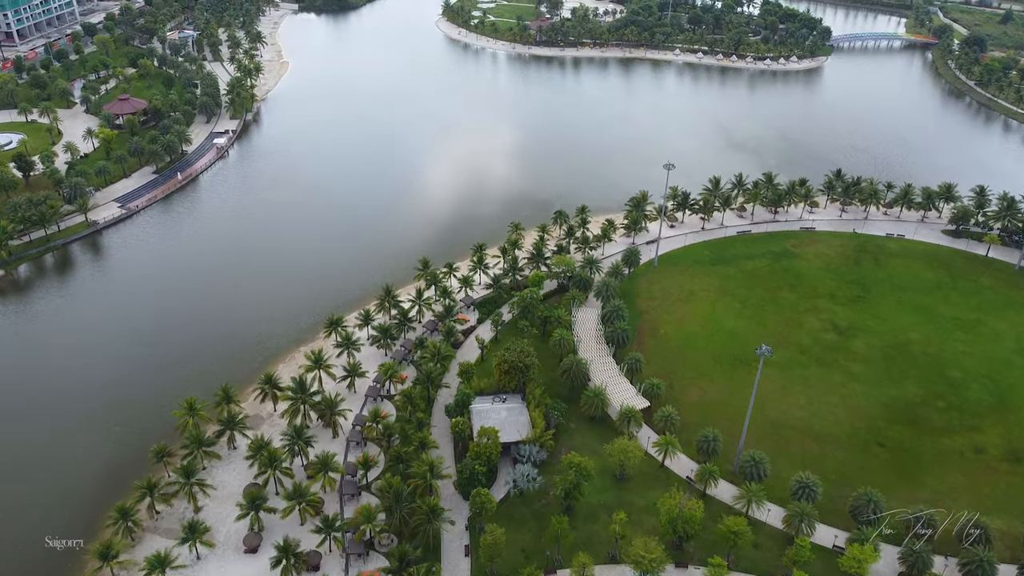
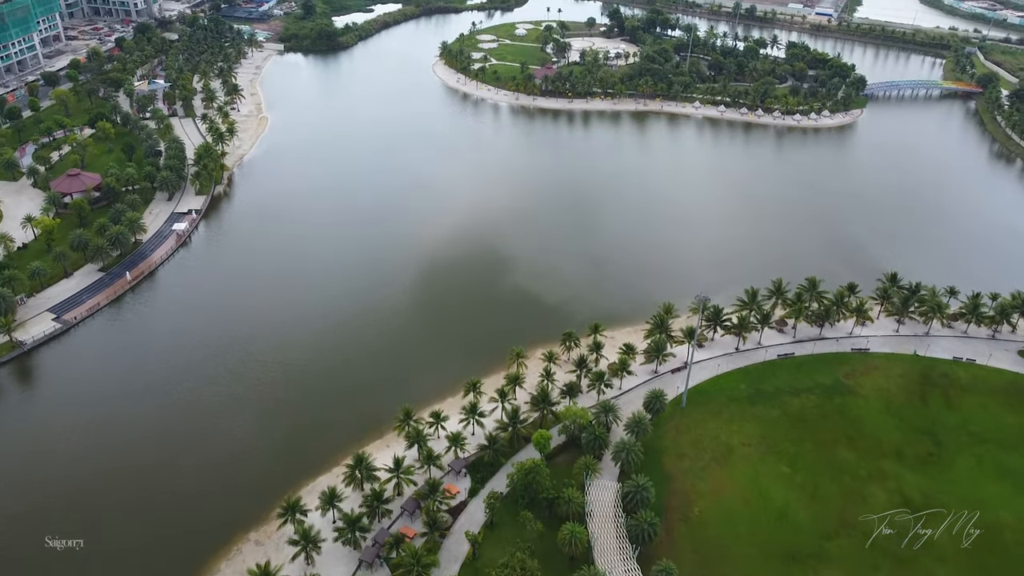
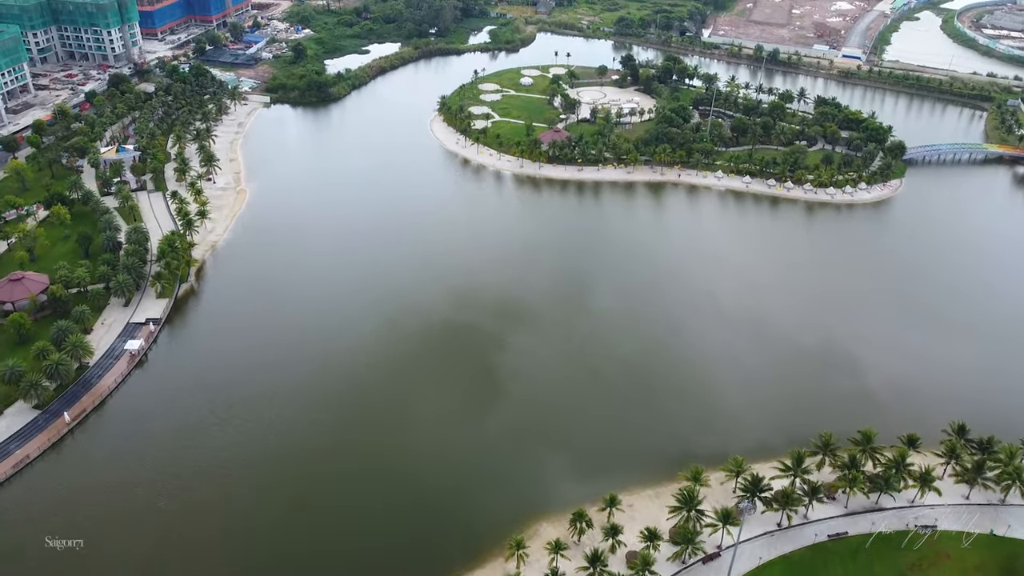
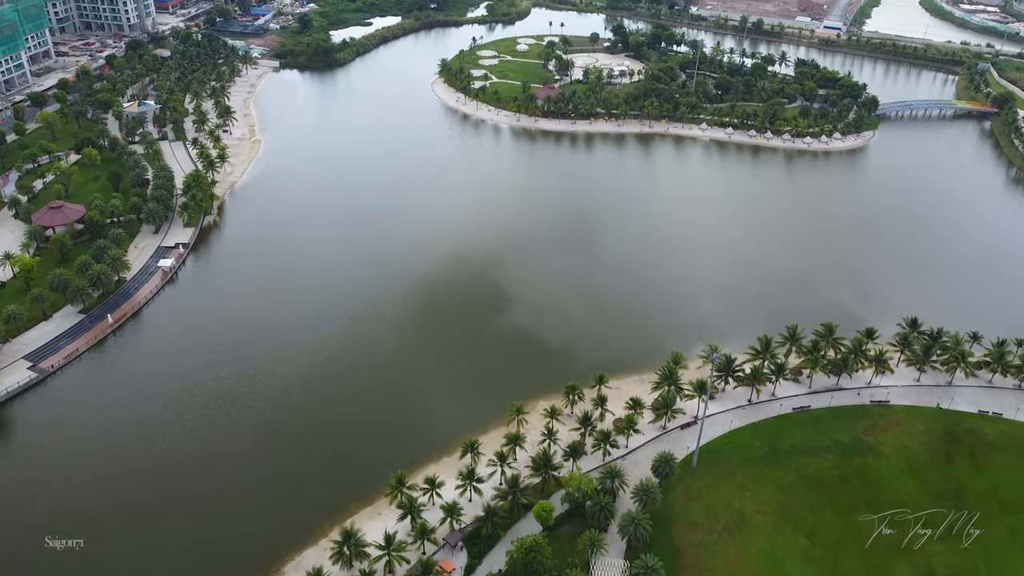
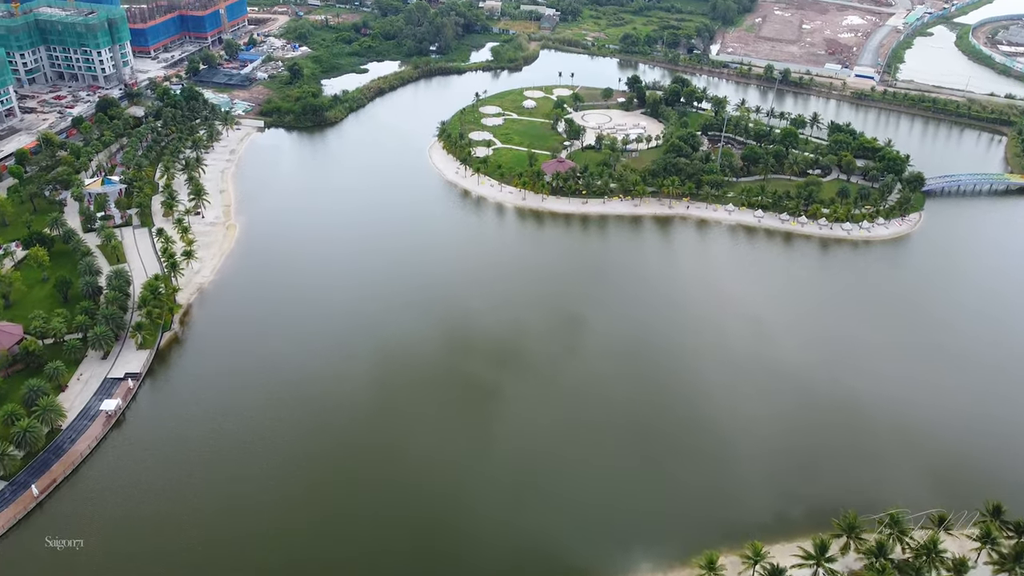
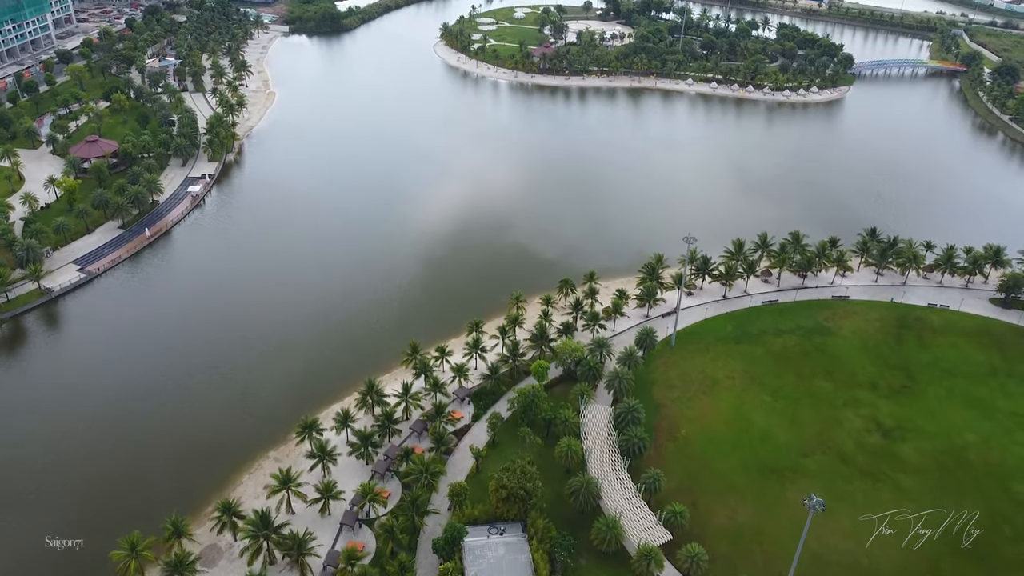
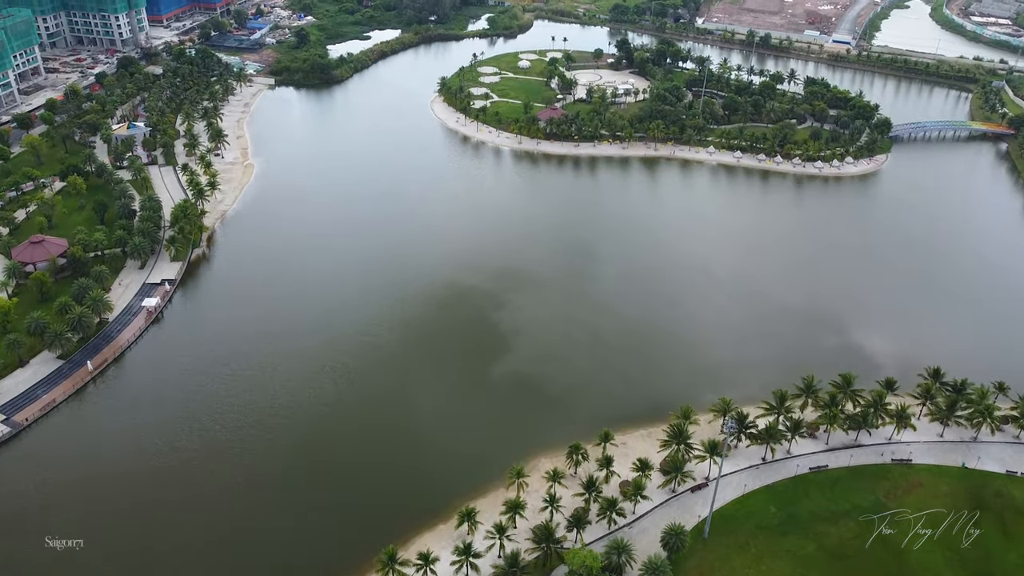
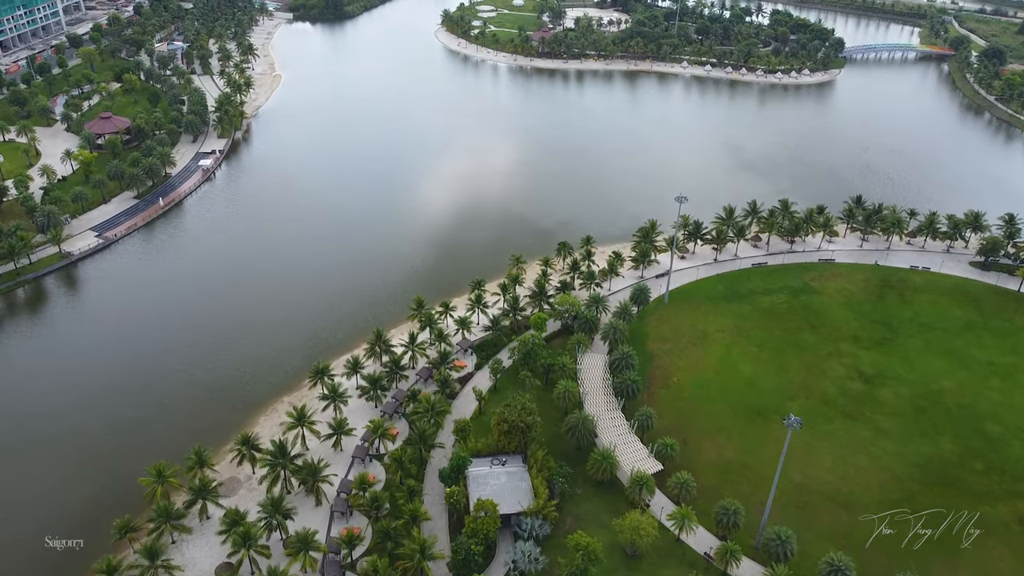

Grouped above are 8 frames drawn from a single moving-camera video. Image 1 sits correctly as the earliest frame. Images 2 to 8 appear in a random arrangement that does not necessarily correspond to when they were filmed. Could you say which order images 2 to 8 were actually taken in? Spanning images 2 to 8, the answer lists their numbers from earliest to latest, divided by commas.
8, 6, 2, 4, 7, 3, 5
